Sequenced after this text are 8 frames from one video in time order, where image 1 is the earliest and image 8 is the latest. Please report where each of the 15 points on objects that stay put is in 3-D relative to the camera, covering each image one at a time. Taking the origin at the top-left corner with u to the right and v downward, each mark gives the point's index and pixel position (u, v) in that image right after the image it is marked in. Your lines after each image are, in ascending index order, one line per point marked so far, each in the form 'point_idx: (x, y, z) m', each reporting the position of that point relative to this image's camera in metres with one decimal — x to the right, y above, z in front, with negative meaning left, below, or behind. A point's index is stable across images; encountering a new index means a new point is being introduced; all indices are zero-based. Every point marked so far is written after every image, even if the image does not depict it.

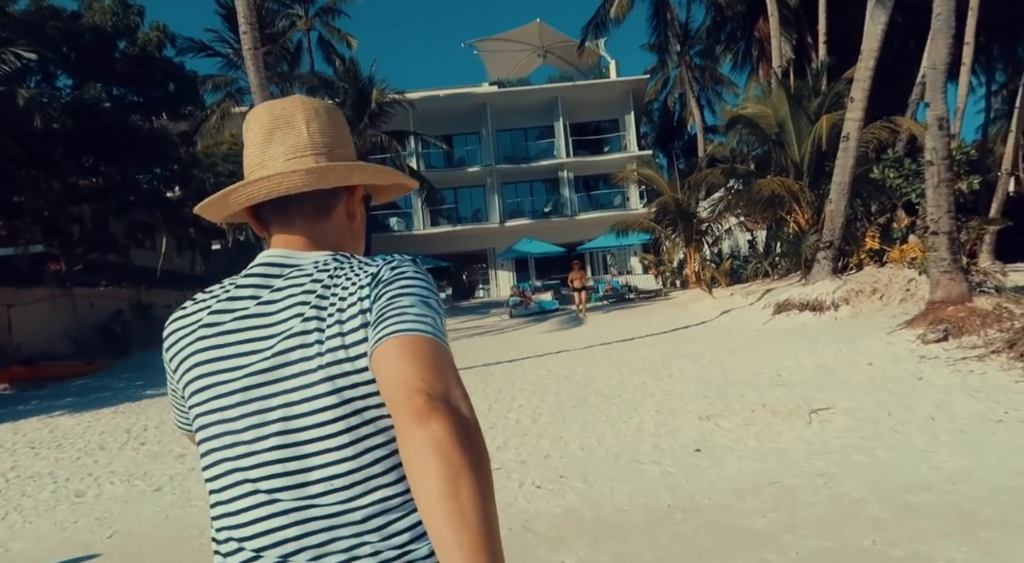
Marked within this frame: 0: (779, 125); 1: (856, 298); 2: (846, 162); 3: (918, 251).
0: (+6.3, +3.6, +15.5) m
1: (+6.5, -0.3, +12.5) m
2: (+6.6, +2.4, +13.1) m
3: (+8.1, +0.6, +13.2) m
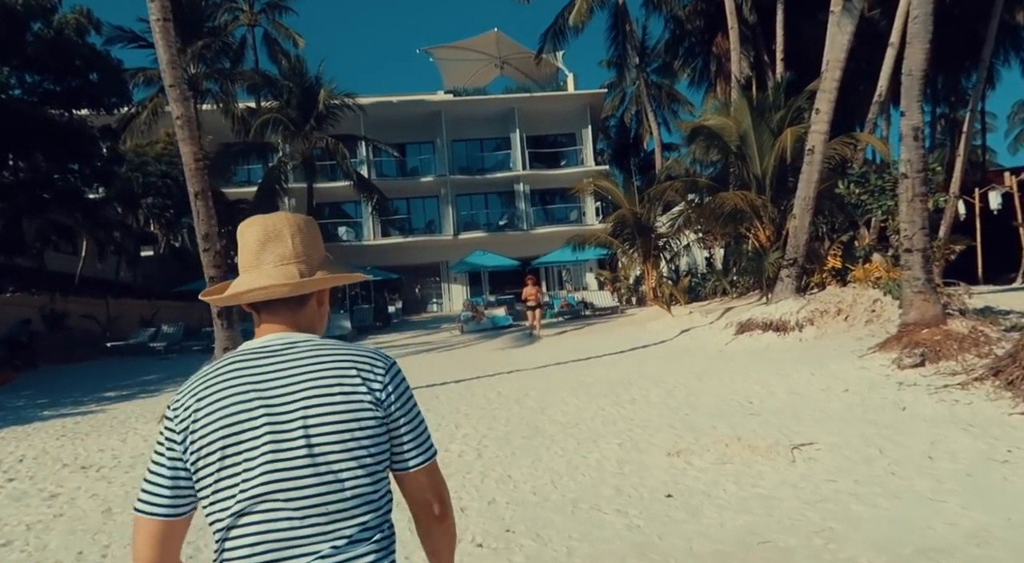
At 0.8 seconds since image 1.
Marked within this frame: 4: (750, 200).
0: (+5.2, +3.2, +15.0) m
1: (+5.5, -0.6, +12.0) m
2: (+5.7, +2.0, +12.7) m
3: (+7.2, +0.2, +12.8) m
4: (+5.2, +1.8, +14.5) m
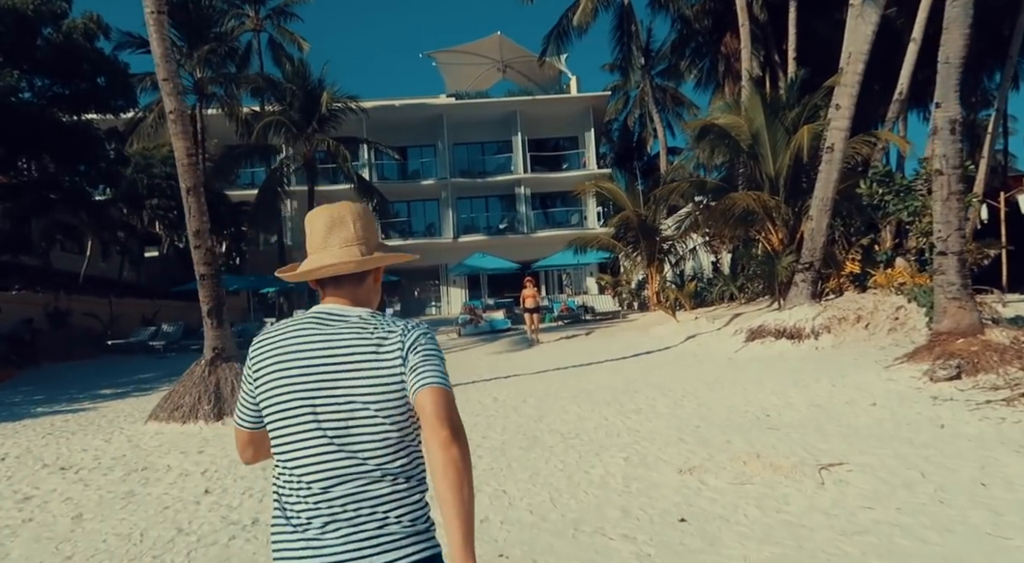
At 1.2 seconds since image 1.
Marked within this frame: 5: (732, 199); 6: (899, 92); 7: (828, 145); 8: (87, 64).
0: (+5.3, +3.1, +14.4) m
1: (+5.5, -0.7, +11.3) m
2: (+5.7, +1.9, +12.0) m
3: (+7.2, +0.1, +12.1) m
4: (+5.2, +1.7, +13.9) m
5: (+4.6, +1.7, +13.9) m
6: (+10.0, +4.9, +17.3) m
7: (+5.8, +2.5, +12.1) m
8: (-12.1, +6.2, +19.0) m
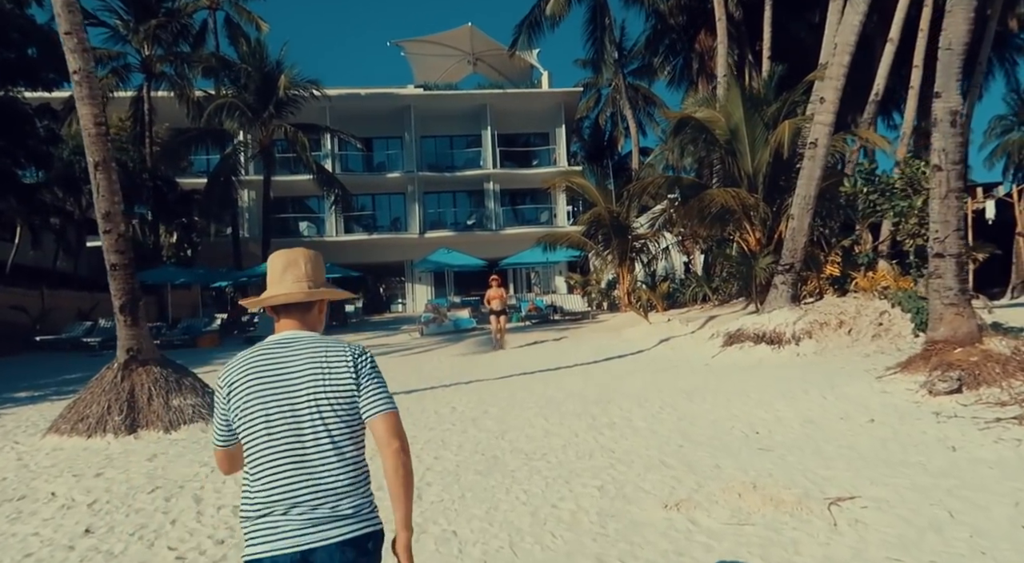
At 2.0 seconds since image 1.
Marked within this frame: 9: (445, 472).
0: (+4.6, +3.1, +13.8) m
1: (+4.9, -0.8, +10.7) m
2: (+5.1, +1.9, +11.4) m
3: (+6.6, 0.0, +11.6) m
4: (+4.5, +1.6, +13.2) m
5: (+3.9, +1.7, +13.2) m
6: (+9.2, +4.8, +16.9) m
7: (+5.2, +2.4, +11.5) m
8: (-12.9, +6.5, +17.4) m
9: (-0.6, -1.6, +5.6) m
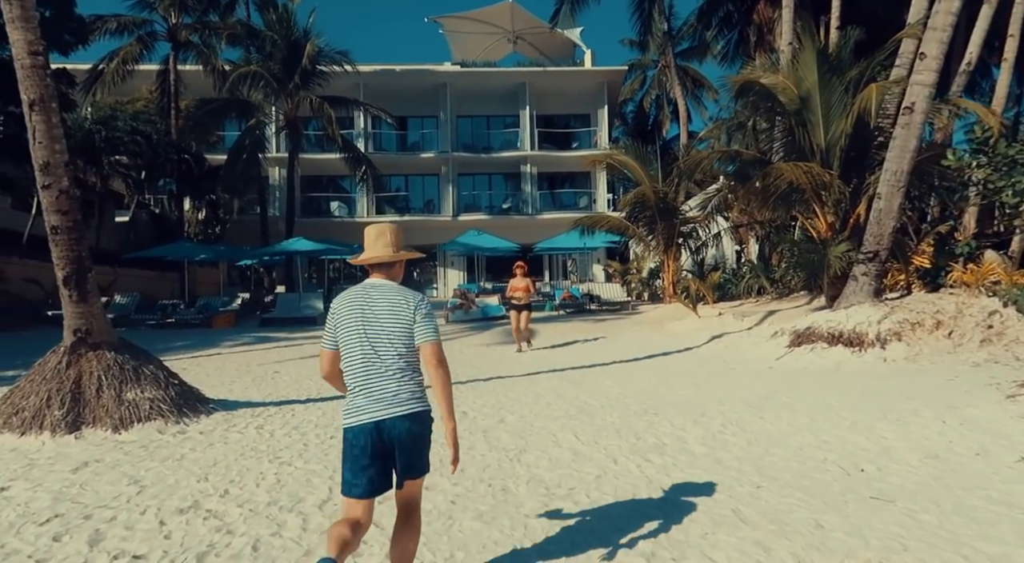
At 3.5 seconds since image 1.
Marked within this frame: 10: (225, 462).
0: (+5.2, +3.2, +11.9) m
1: (+5.3, -0.7, +8.9) m
2: (+5.6, +2.0, +9.6) m
3: (+7.0, +0.1, +9.6) m
4: (+5.1, +1.8, +11.4) m
5: (+4.5, +1.9, +11.4) m
6: (+10.1, +4.9, +14.7) m
7: (+5.7, +2.6, +9.6) m
8: (-11.9, +7.2, +16.5) m
9: (-0.5, -1.4, +4.1) m
10: (-2.3, -1.4, +5.2) m
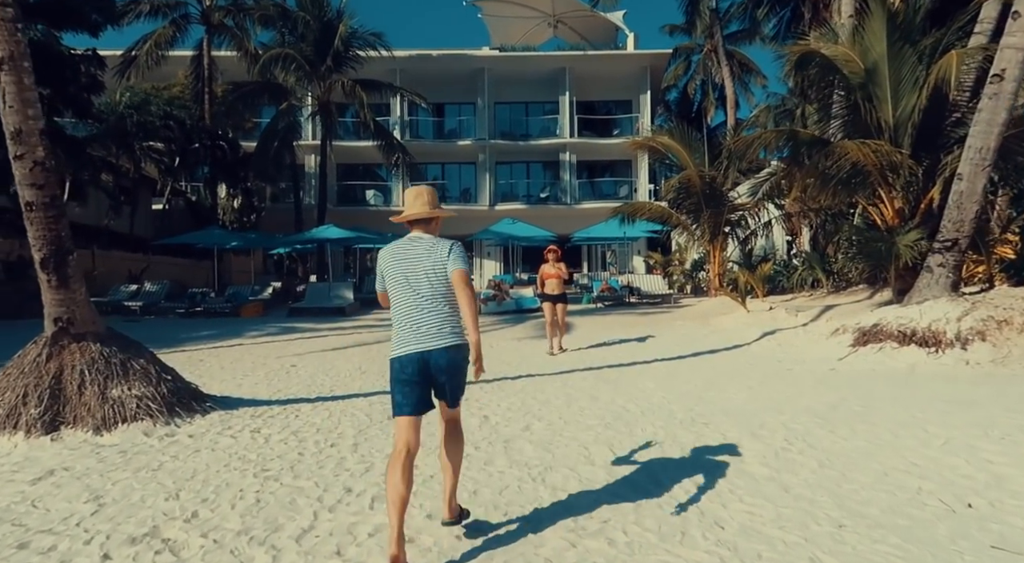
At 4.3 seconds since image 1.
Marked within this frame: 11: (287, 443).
0: (+5.8, +3.4, +10.7) m
1: (+5.7, -0.6, +7.8) m
2: (+6.1, +2.1, +8.4) m
3: (+7.4, +0.2, +8.4) m
4: (+5.7, +1.9, +10.2) m
5: (+5.0, +2.0, +10.3) m
6: (+10.8, +5.1, +13.3) m
7: (+6.1, +2.7, +8.4) m
8: (-11.1, +7.5, +16.2) m
9: (-0.4, -1.3, +3.4) m
10: (-2.1, -1.3, +4.5) m
11: (-1.8, -1.3, +5.3) m
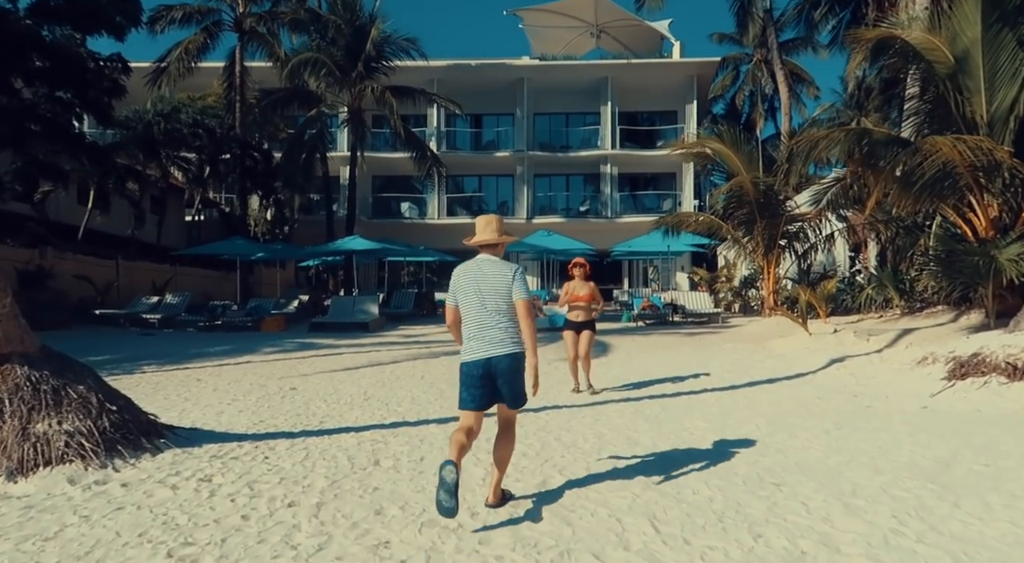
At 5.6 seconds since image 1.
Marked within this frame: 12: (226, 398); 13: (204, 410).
0: (+6.2, +3.1, +9.2) m
1: (+5.9, -0.8, +6.2) m
2: (+6.3, +1.8, +6.8) m
3: (+7.7, -0.1, +6.7) m
4: (+6.0, +1.7, +8.7) m
5: (+5.4, +1.7, +8.8) m
6: (+11.4, +4.7, +11.5) m
7: (+6.4, +2.4, +6.9) m
8: (-10.2, +7.3, +15.8) m
9: (-0.4, -1.4, +2.1) m
10: (-2.1, -1.4, +3.4) m
11: (-1.7, -1.4, +4.2) m
12: (-3.5, -1.4, +8.3) m
13: (-3.4, -1.4, +7.4) m
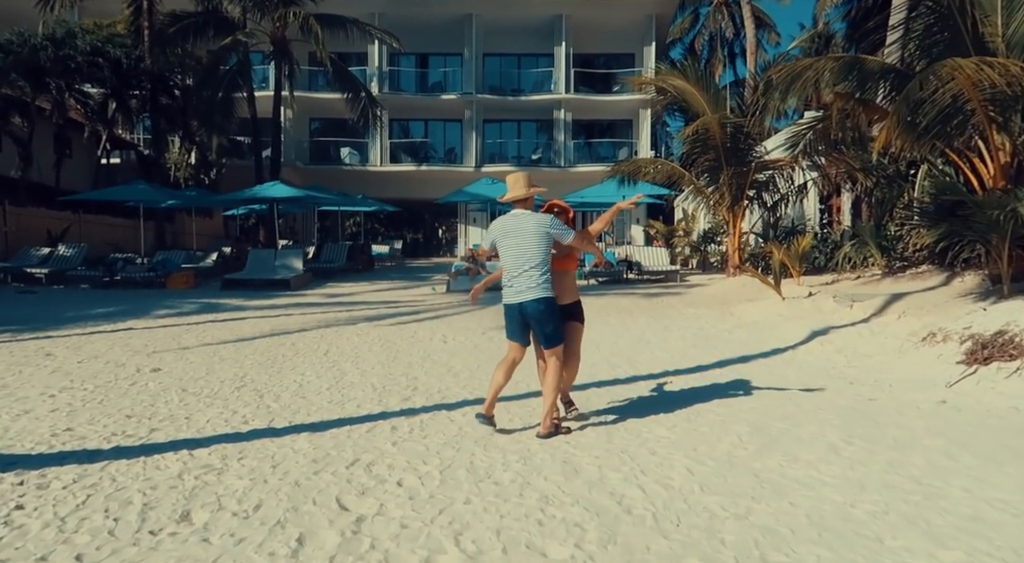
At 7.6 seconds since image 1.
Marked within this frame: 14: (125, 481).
0: (+5.4, +3.6, +7.6) m
1: (+5.2, -0.5, +4.9) m
2: (+5.6, +2.2, +5.4) m
3: (+7.0, +0.2, +5.5) m
4: (+5.2, +2.1, +7.2) m
5: (+4.6, +2.2, +7.3) m
6: (+10.4, +5.3, +10.1) m
7: (+5.7, +2.7, +5.4) m
8: (-11.4, +8.3, +12.8) m
9: (-0.9, -1.4, +0.5) m
10: (-2.6, -1.3, +1.7) m
11: (-2.3, -1.2, +2.4) m
12: (-4.4, -1.0, +6.4) m
13: (-4.2, -1.0, +5.5) m
14: (-2.2, -1.1, +3.9) m
